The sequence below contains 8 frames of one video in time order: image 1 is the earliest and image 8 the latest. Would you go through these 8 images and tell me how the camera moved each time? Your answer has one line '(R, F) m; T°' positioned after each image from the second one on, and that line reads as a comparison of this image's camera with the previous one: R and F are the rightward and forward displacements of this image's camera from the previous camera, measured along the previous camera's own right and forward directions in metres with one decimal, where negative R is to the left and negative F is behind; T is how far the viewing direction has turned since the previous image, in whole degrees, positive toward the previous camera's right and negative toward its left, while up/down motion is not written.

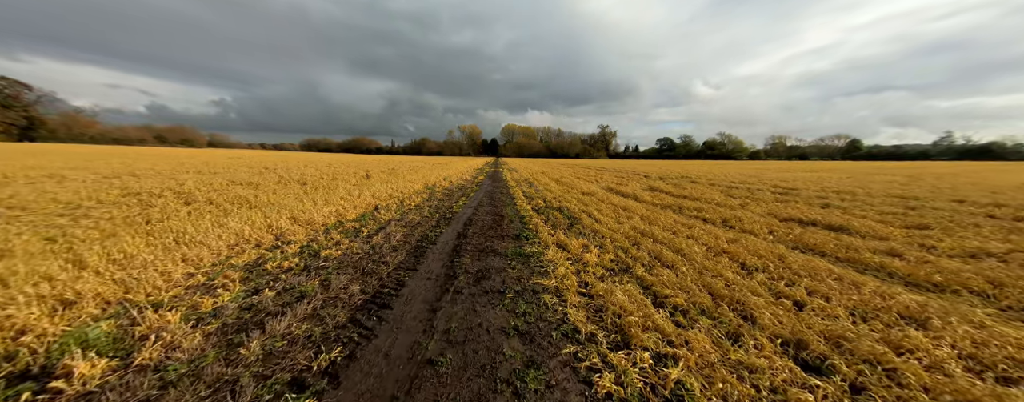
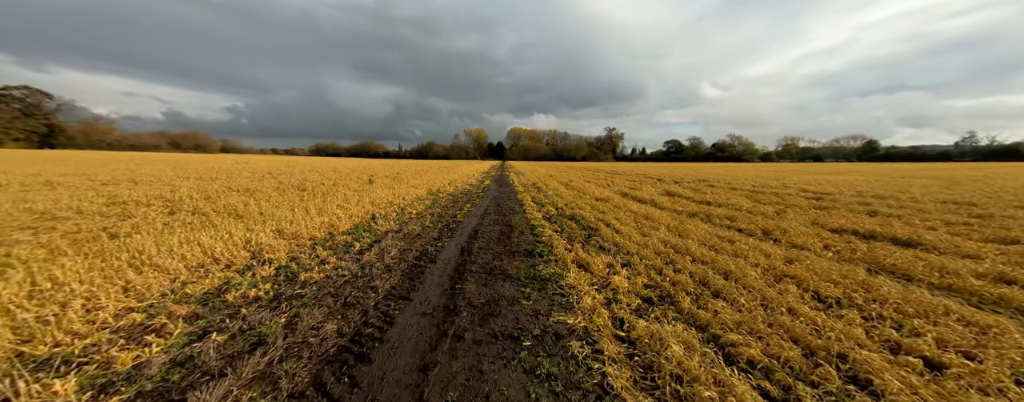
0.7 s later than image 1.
(-0.1, +0.9) m; -1°
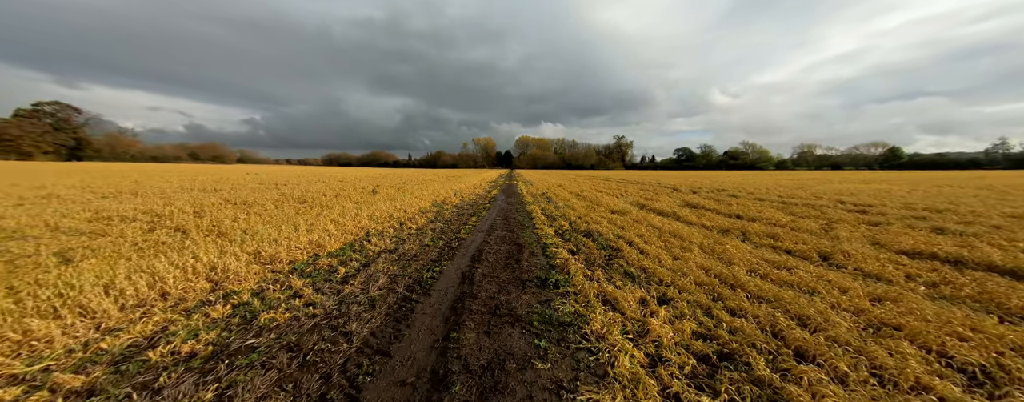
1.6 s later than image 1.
(0.0, +1.0) m; -2°
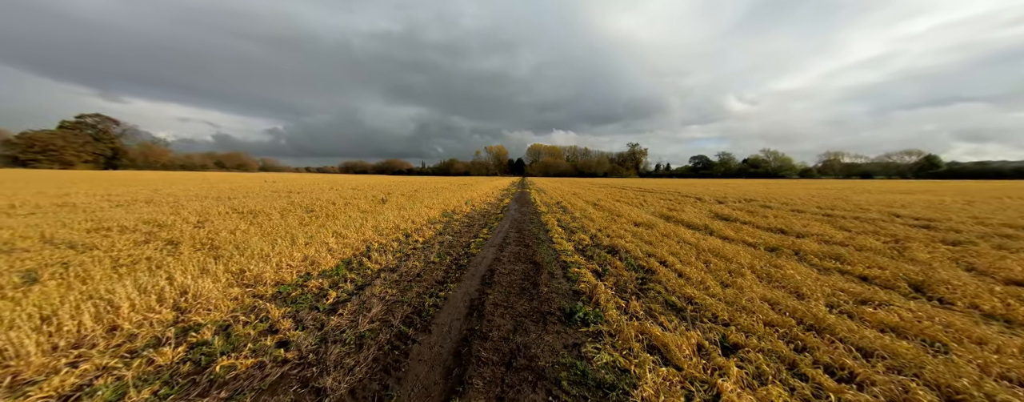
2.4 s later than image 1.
(-0.1, +0.9) m; -2°
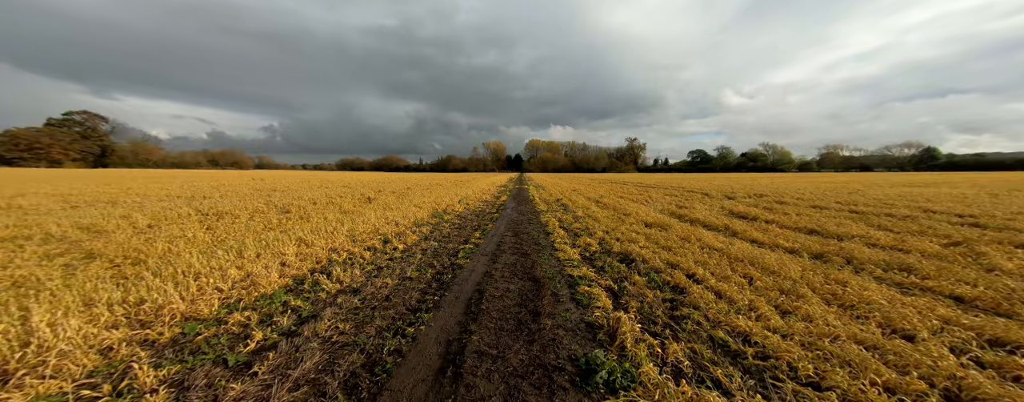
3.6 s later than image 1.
(+0.1, +1.3) m; 0°
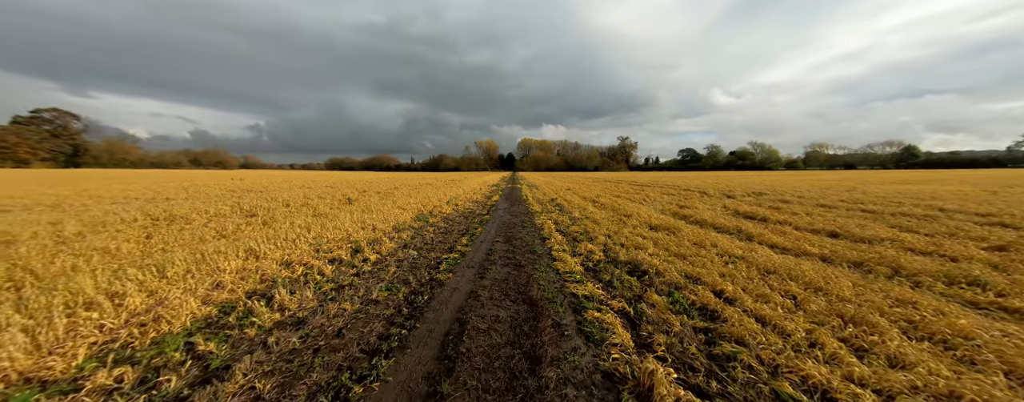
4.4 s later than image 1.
(0.0, +1.1) m; +2°
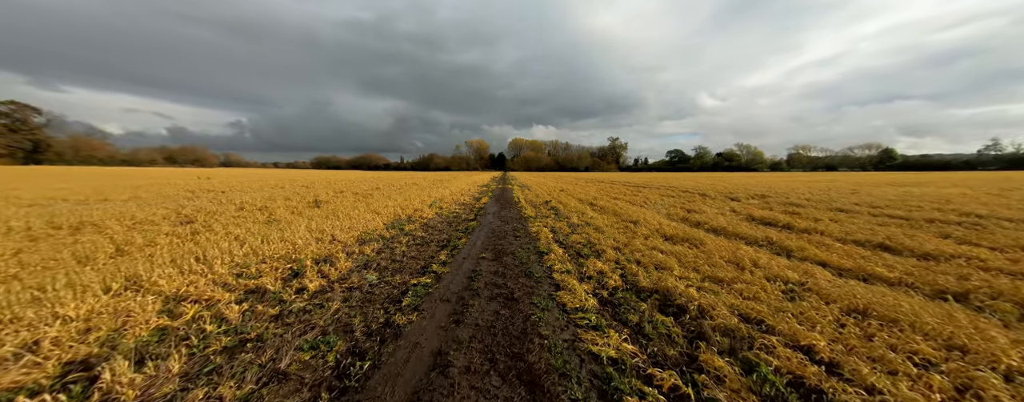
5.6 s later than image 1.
(0.0, +1.7) m; +2°
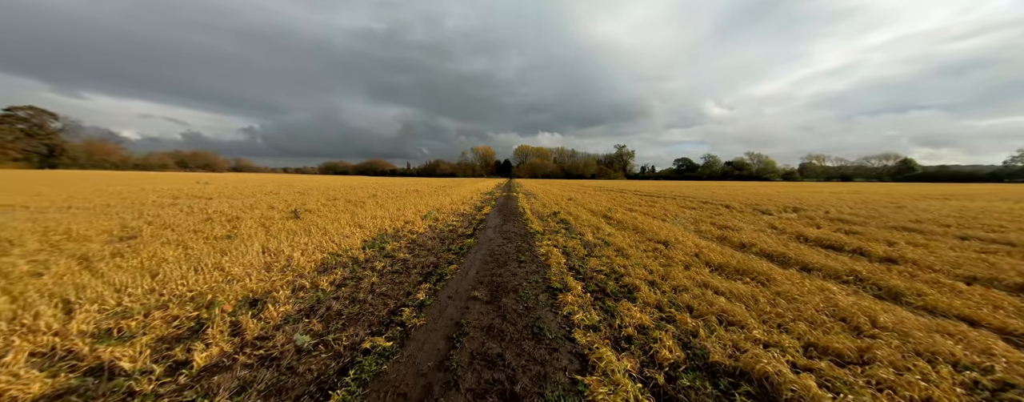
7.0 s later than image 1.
(0.0, +1.8) m; -1°
